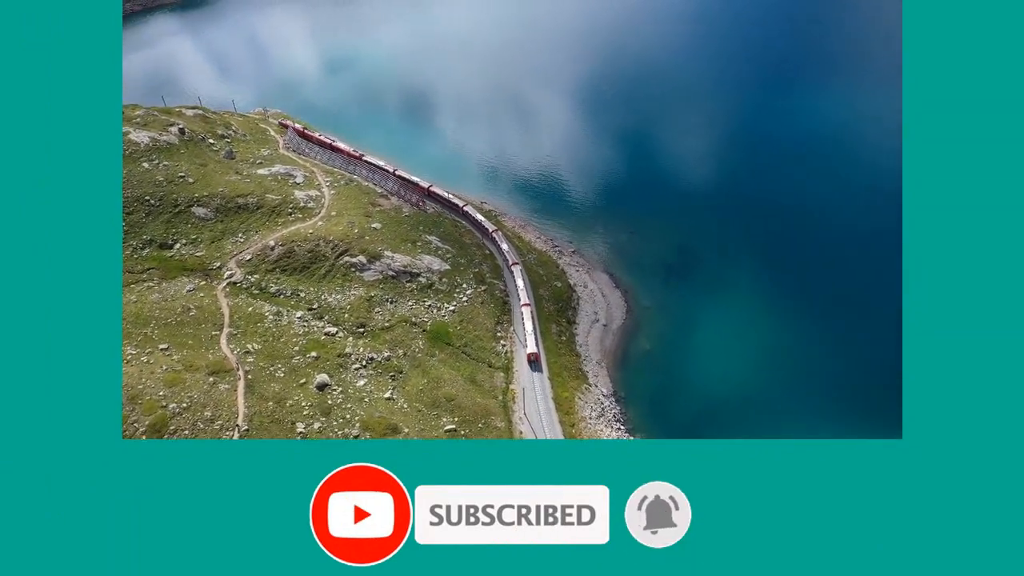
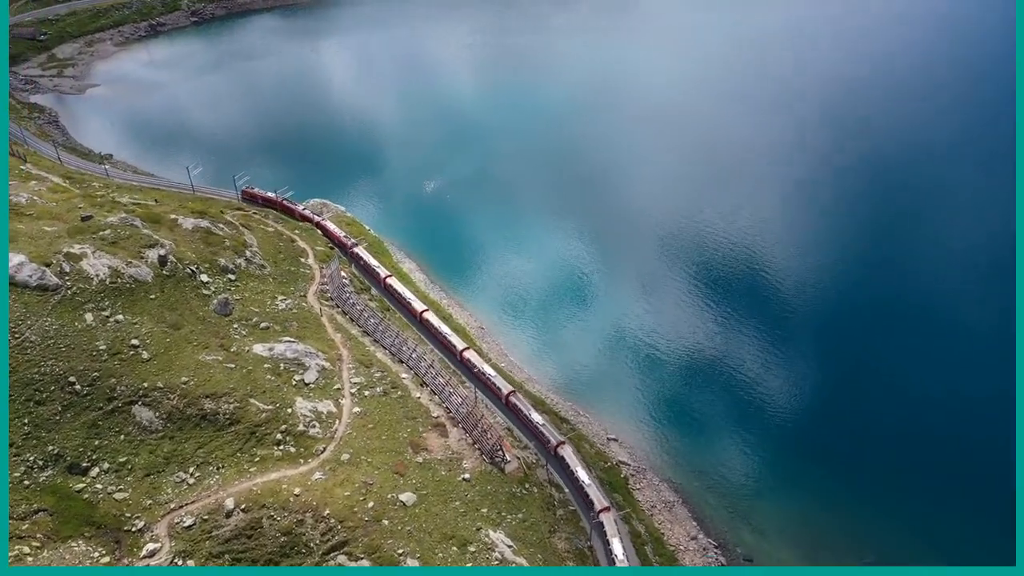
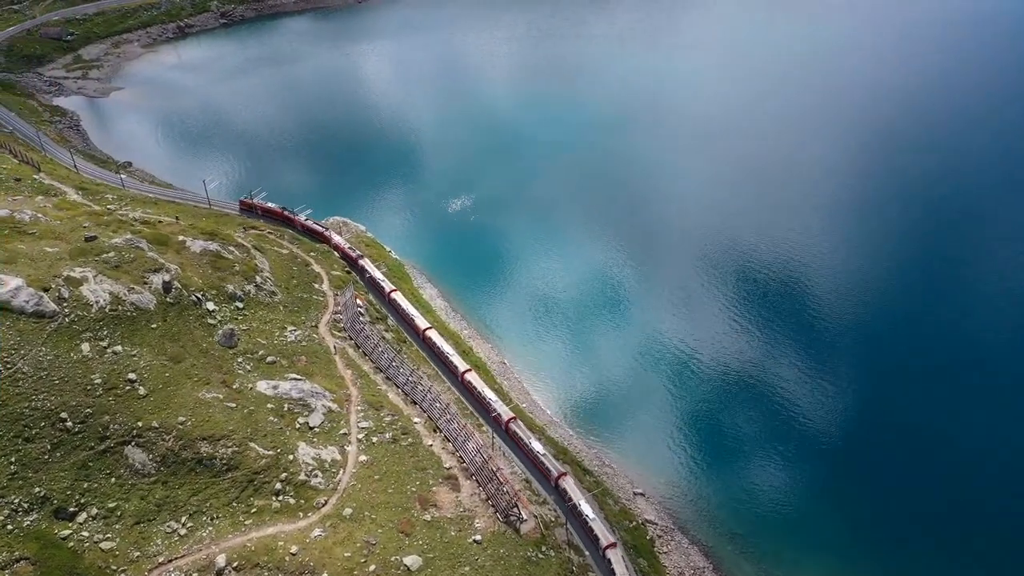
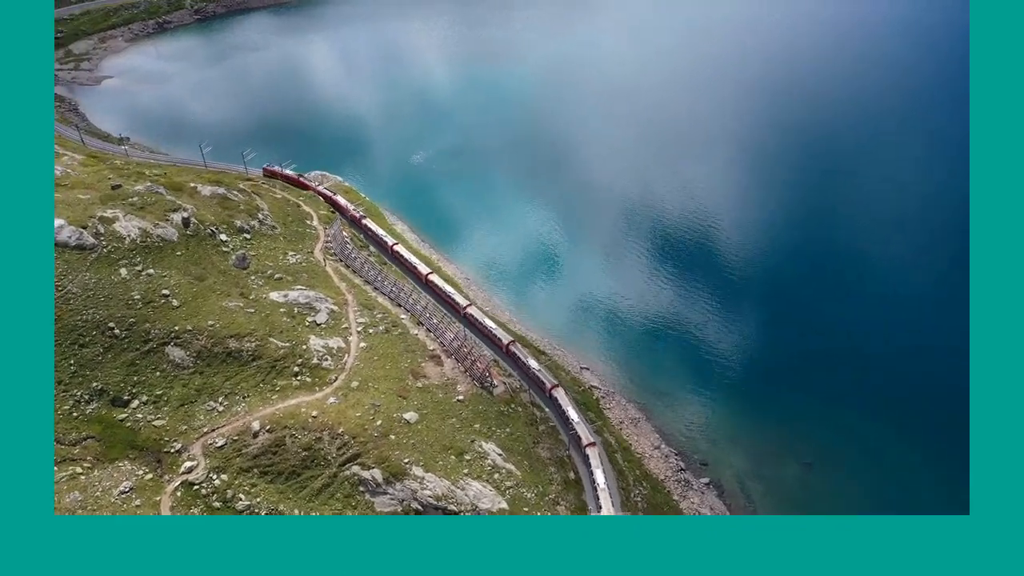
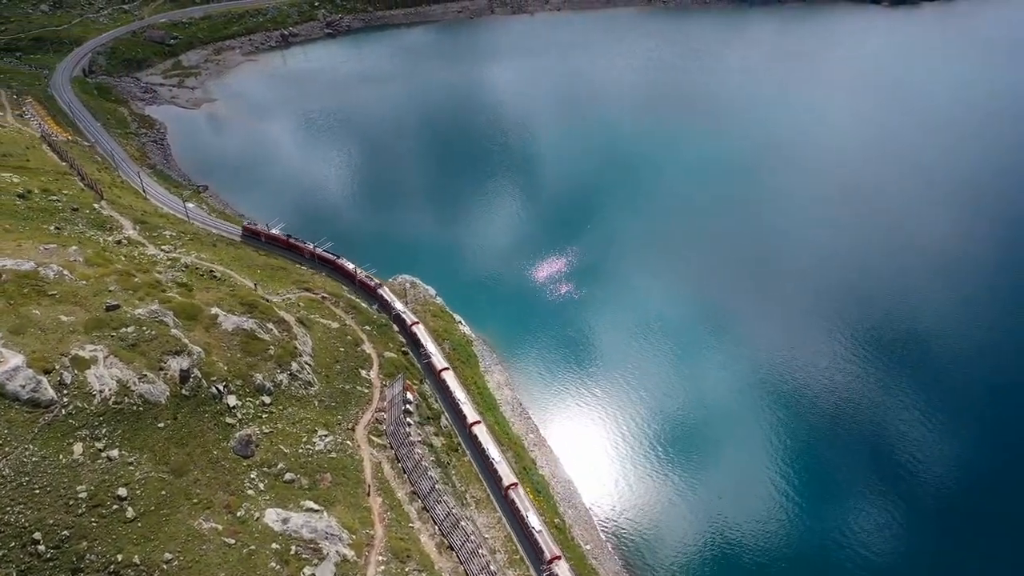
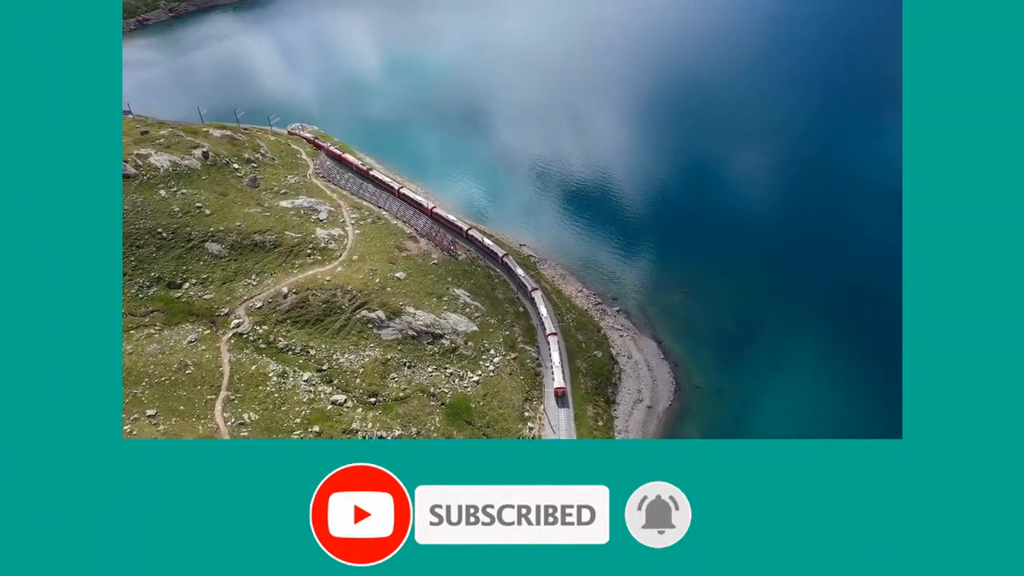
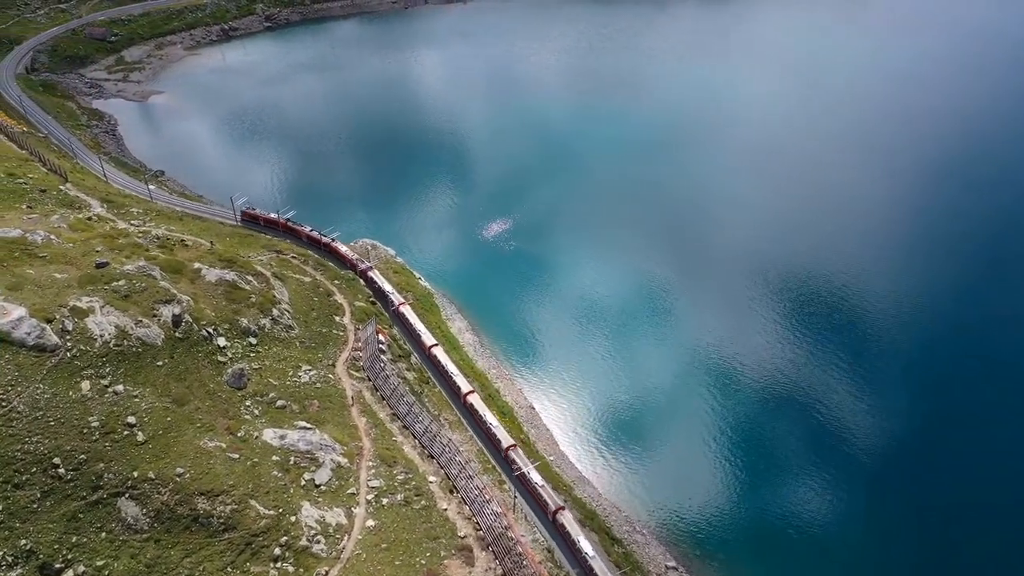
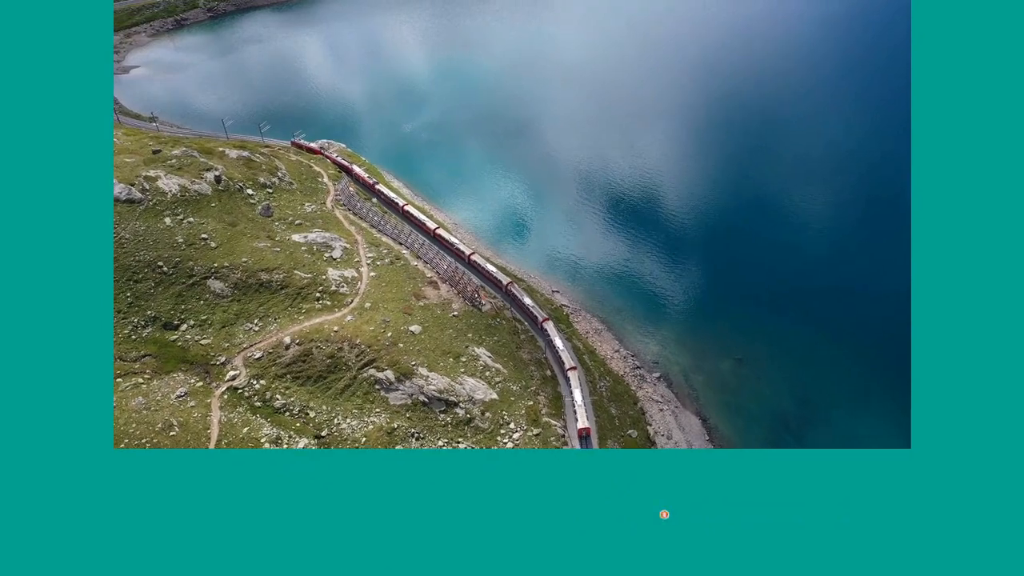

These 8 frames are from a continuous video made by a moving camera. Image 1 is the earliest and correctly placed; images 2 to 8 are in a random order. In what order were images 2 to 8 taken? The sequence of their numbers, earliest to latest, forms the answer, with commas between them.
6, 8, 4, 2, 3, 7, 5
